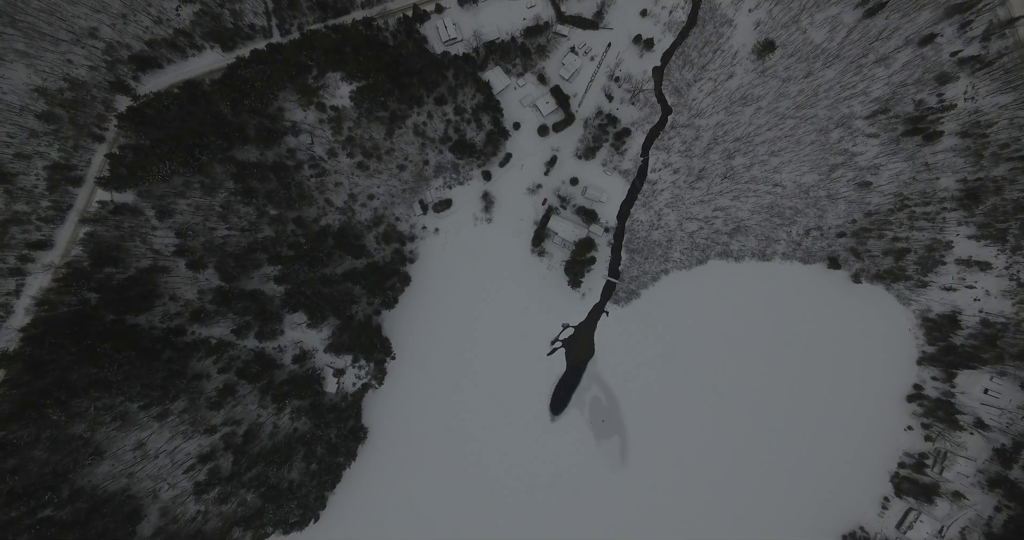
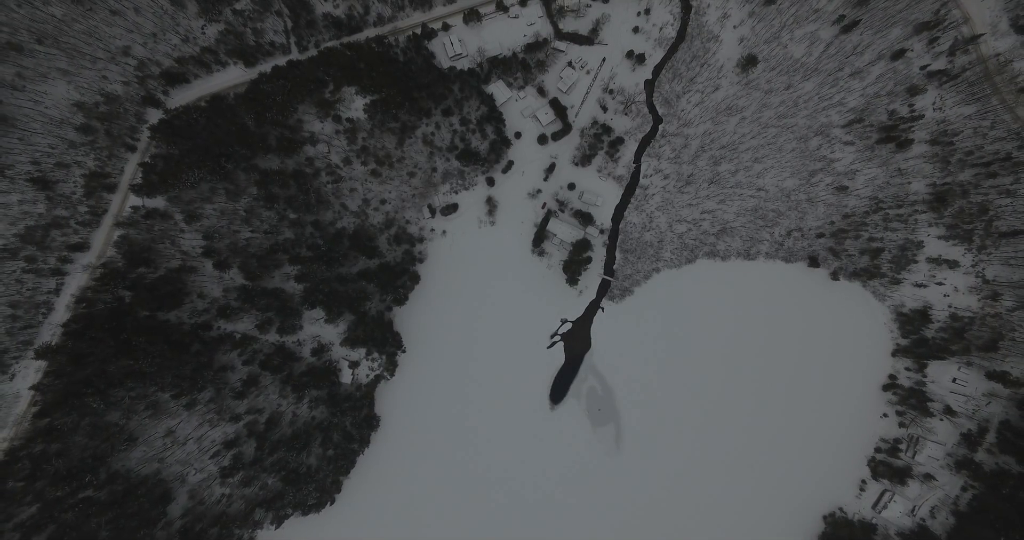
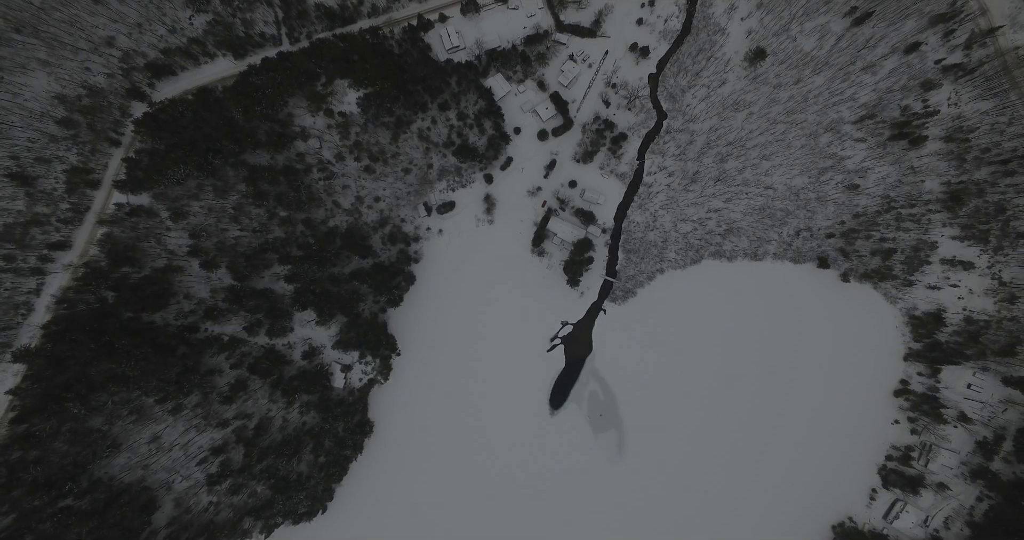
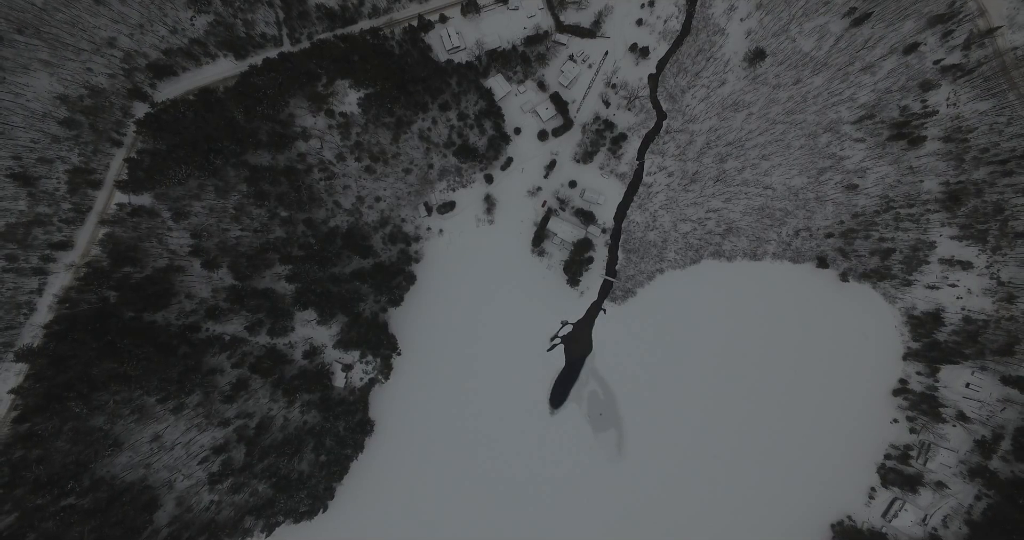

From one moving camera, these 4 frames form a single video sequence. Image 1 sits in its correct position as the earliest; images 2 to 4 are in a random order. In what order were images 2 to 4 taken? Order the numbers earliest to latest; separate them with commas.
3, 4, 2
